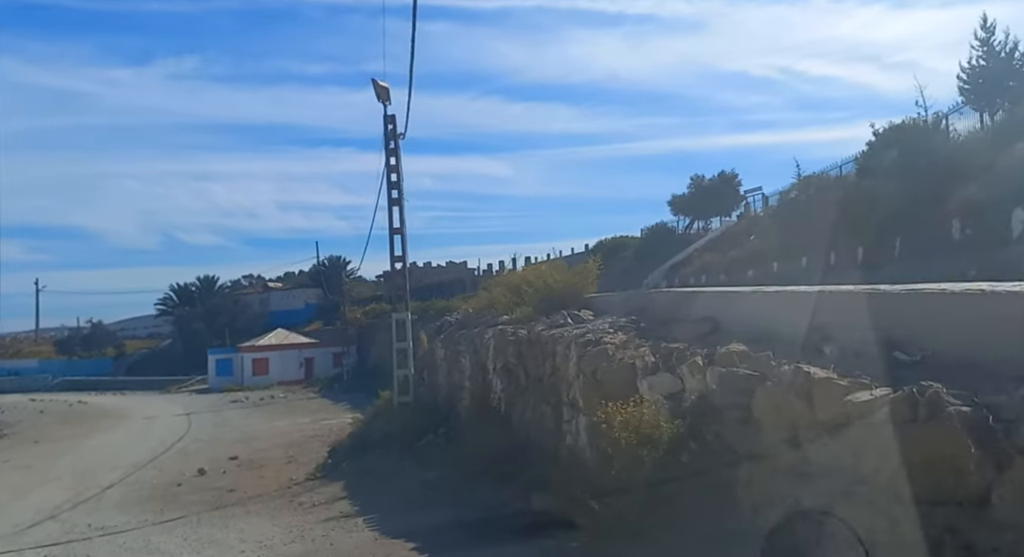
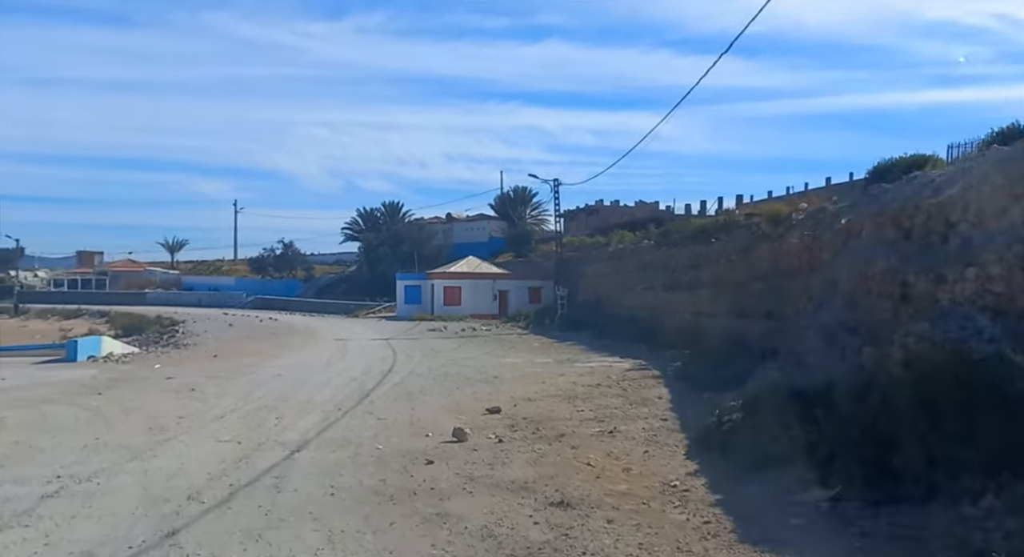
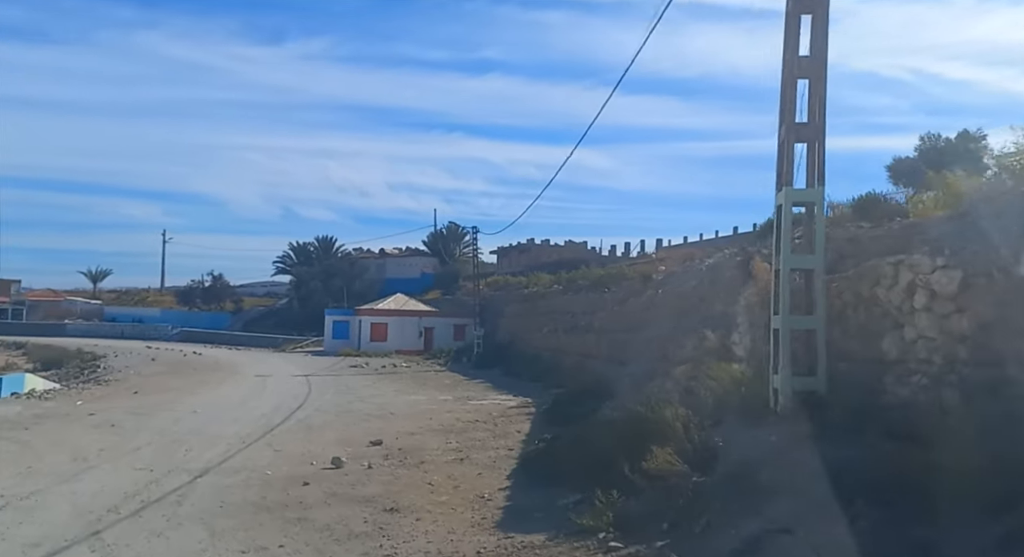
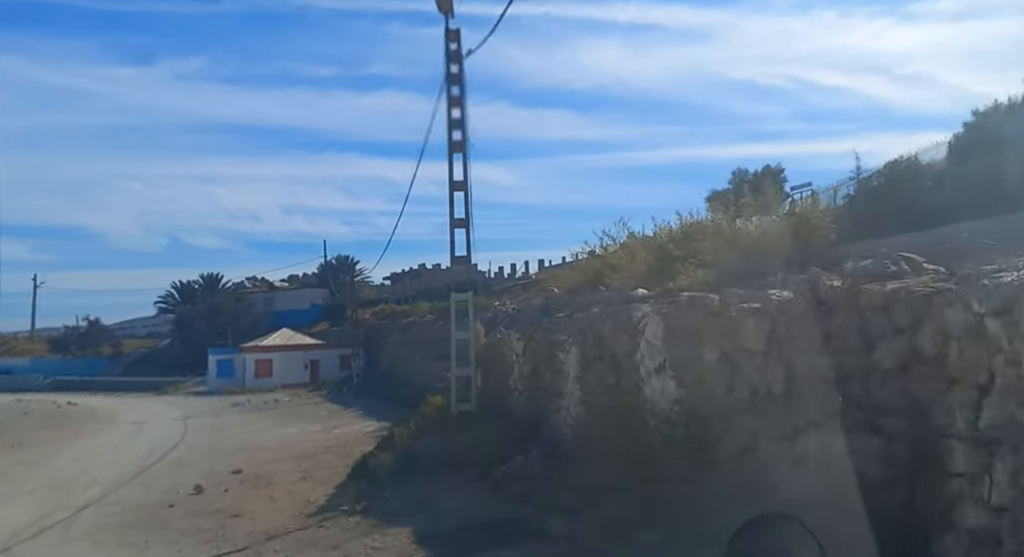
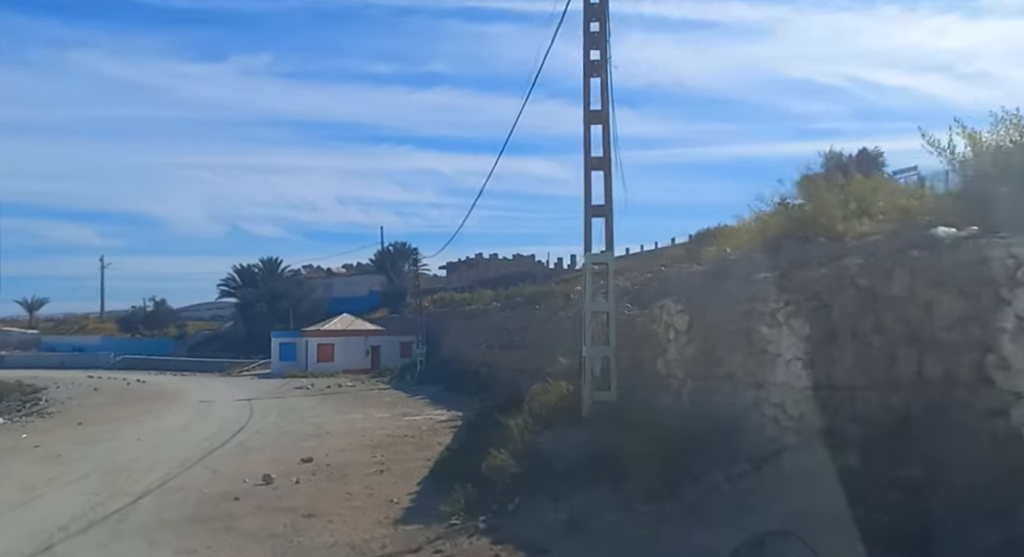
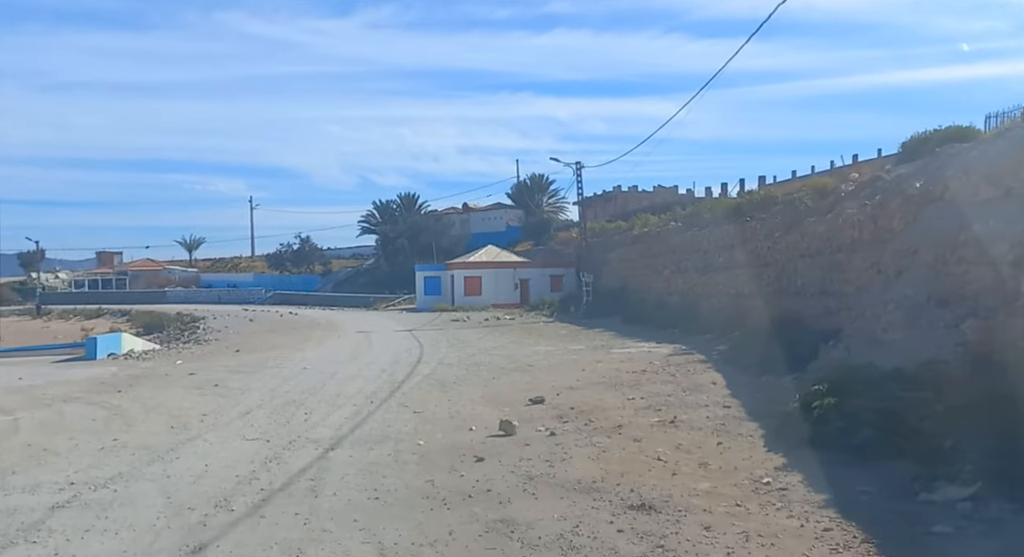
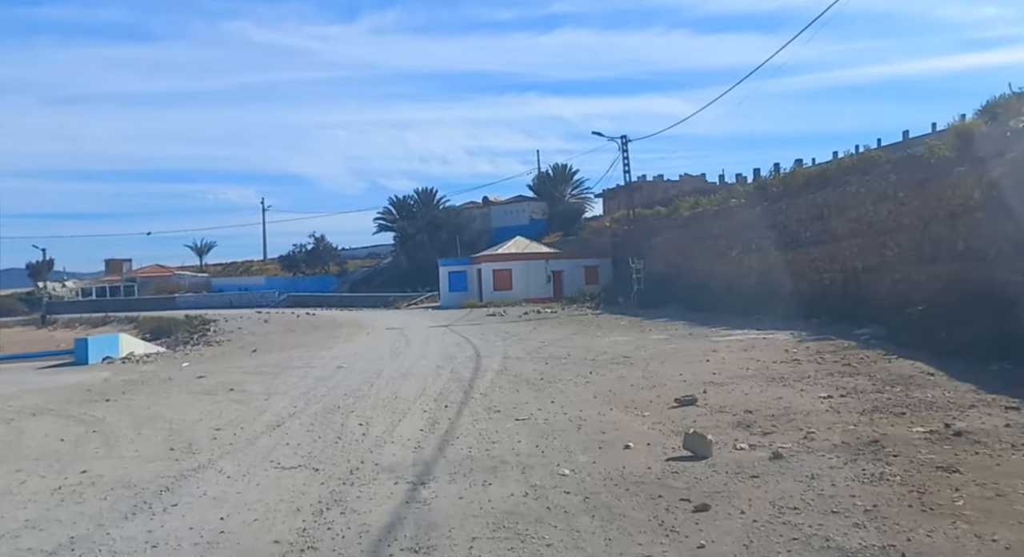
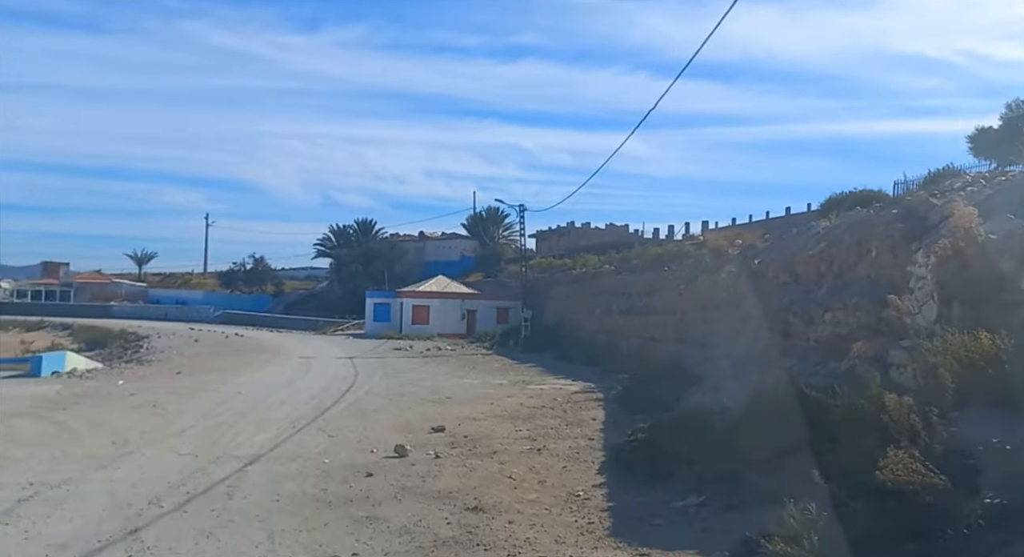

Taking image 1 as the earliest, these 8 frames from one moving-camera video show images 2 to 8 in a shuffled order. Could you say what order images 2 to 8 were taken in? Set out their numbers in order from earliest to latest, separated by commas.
4, 5, 3, 8, 2, 6, 7
